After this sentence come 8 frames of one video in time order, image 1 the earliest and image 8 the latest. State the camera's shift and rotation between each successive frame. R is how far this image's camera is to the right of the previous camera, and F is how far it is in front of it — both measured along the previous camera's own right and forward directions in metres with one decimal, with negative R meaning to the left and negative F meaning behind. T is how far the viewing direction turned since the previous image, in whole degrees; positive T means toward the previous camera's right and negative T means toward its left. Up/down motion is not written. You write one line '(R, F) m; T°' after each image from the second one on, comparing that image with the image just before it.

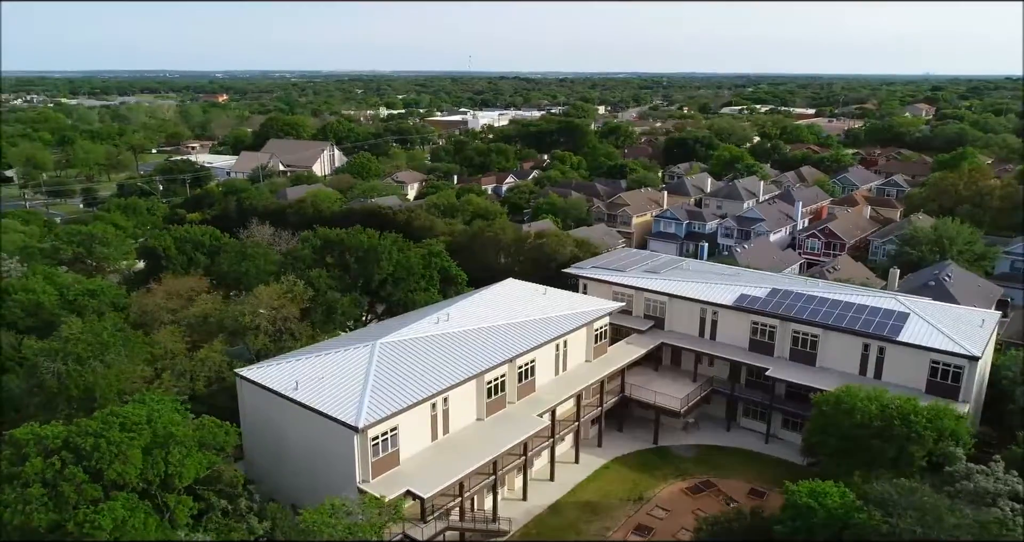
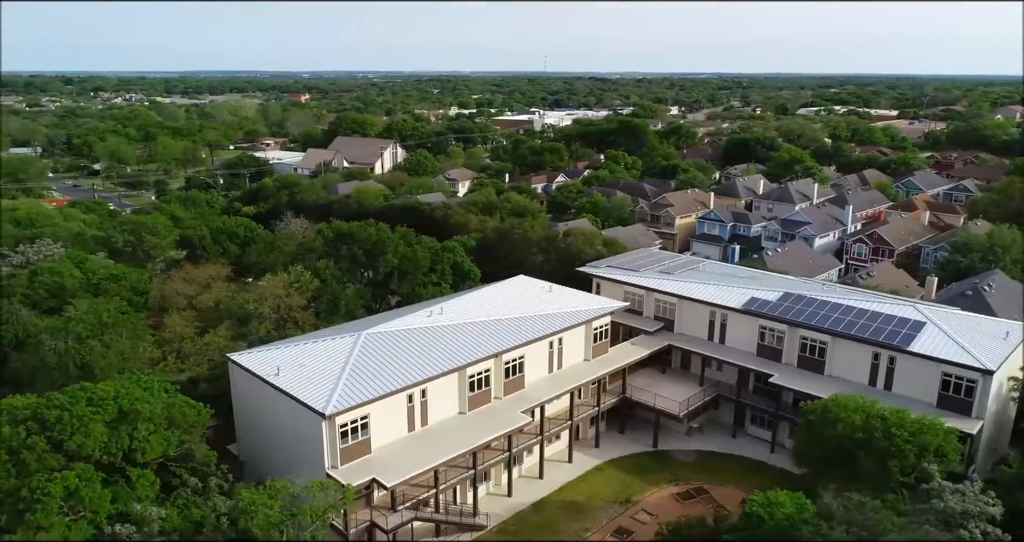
(+2.6, +0.2) m; -6°
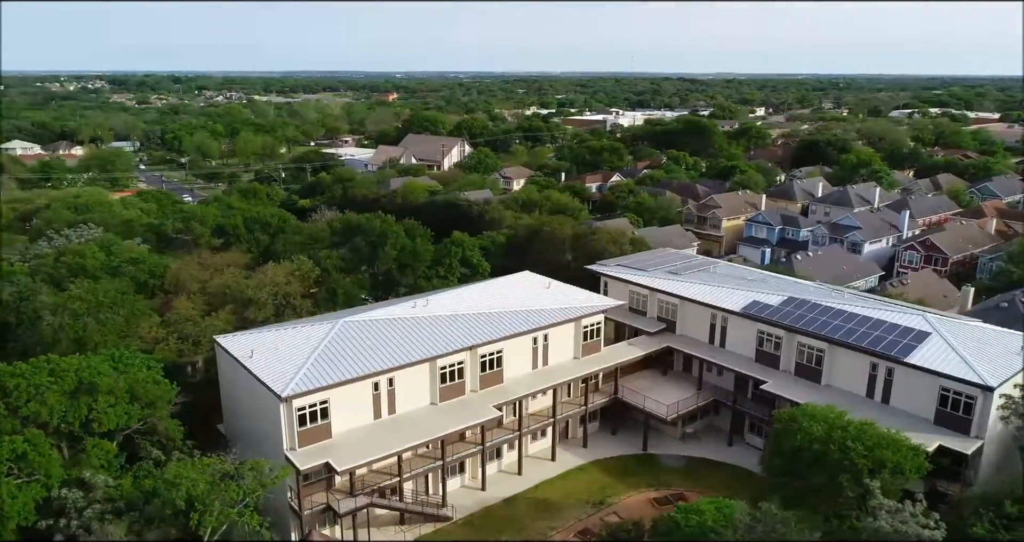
(+3.2, +0.3) m; -6°
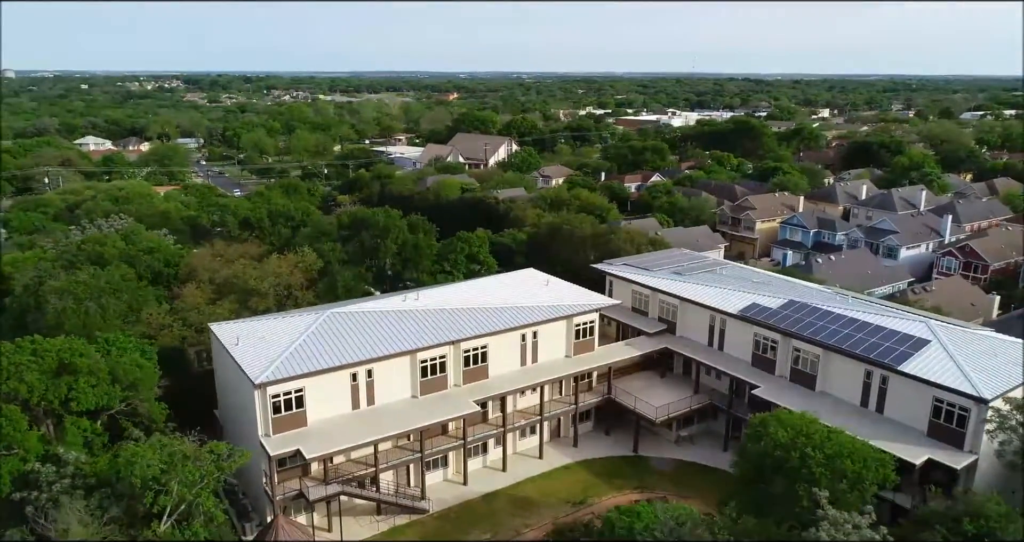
(+2.2, +0.2) m; -4°
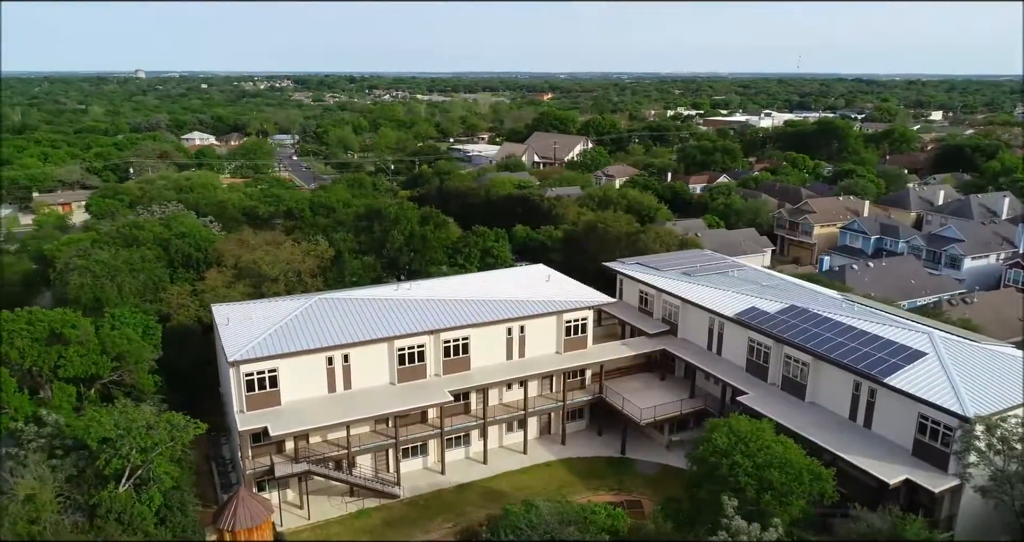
(+3.4, +0.2) m; -7°
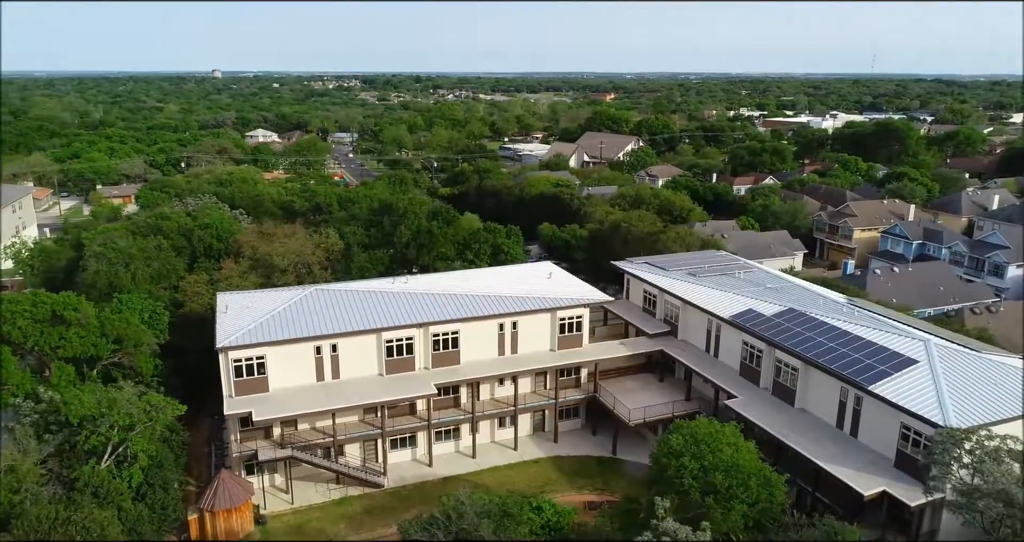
(+2.2, +0.1) m; -5°
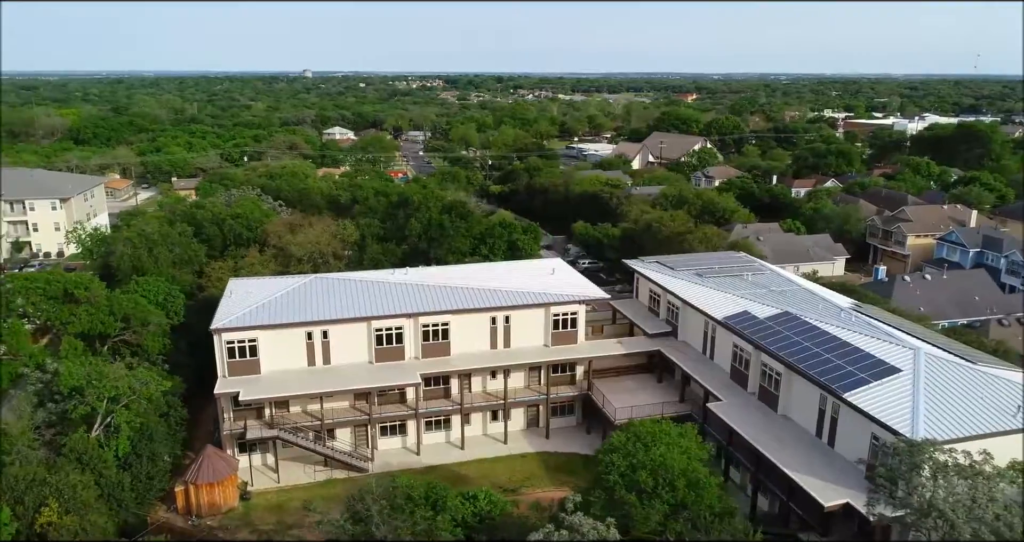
(+2.7, +0.1) m; -6°
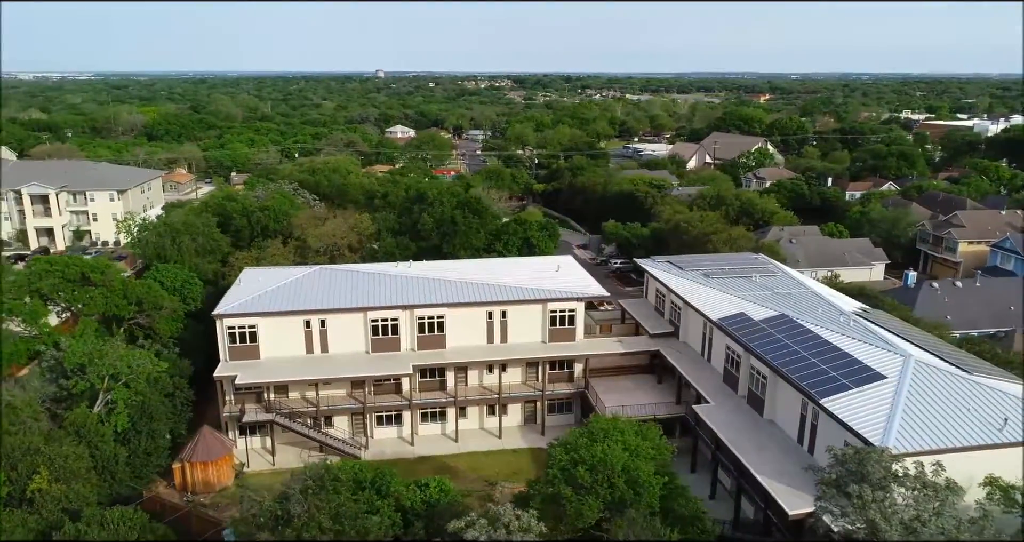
(+2.2, 0.0) m; -5°
